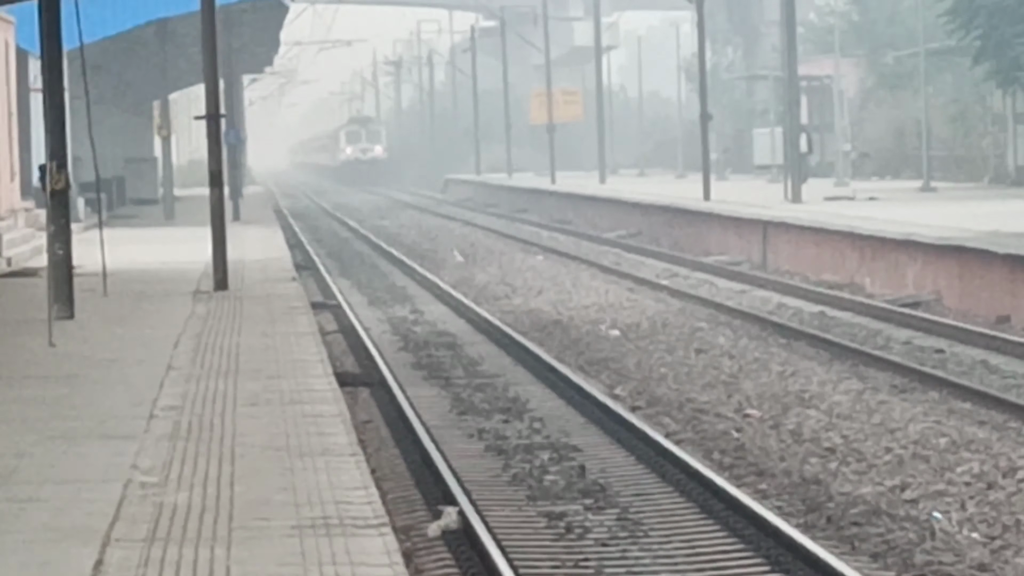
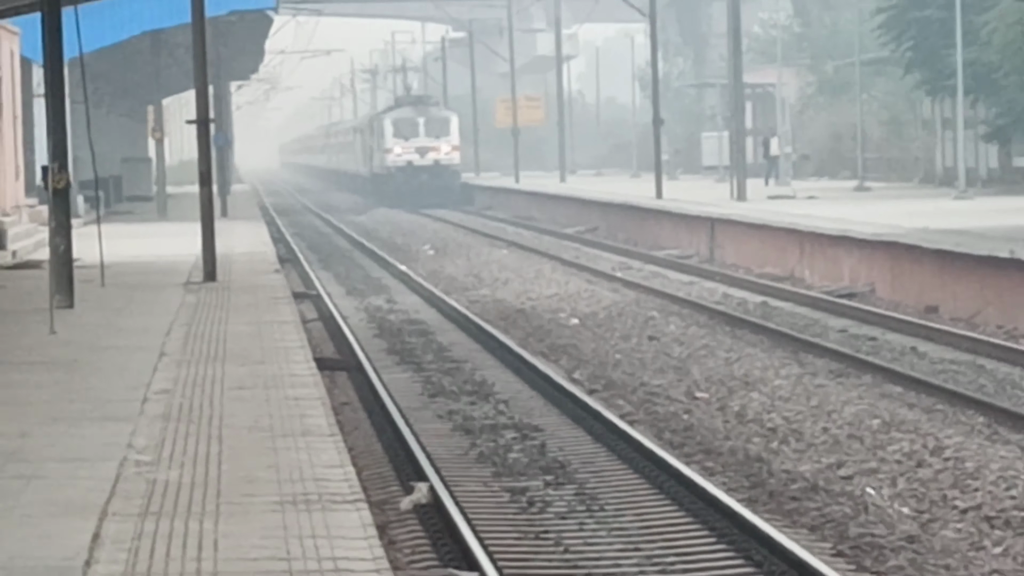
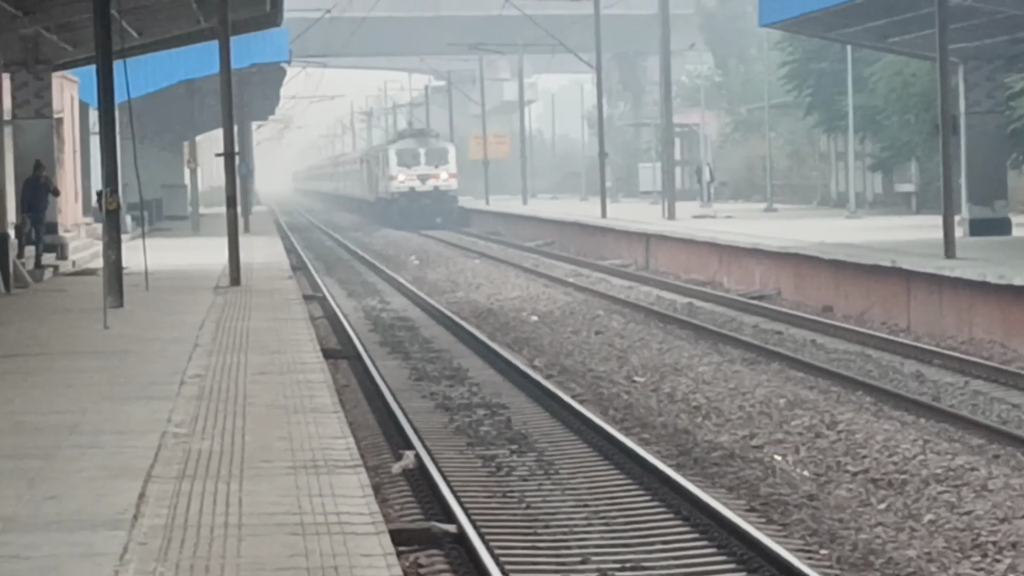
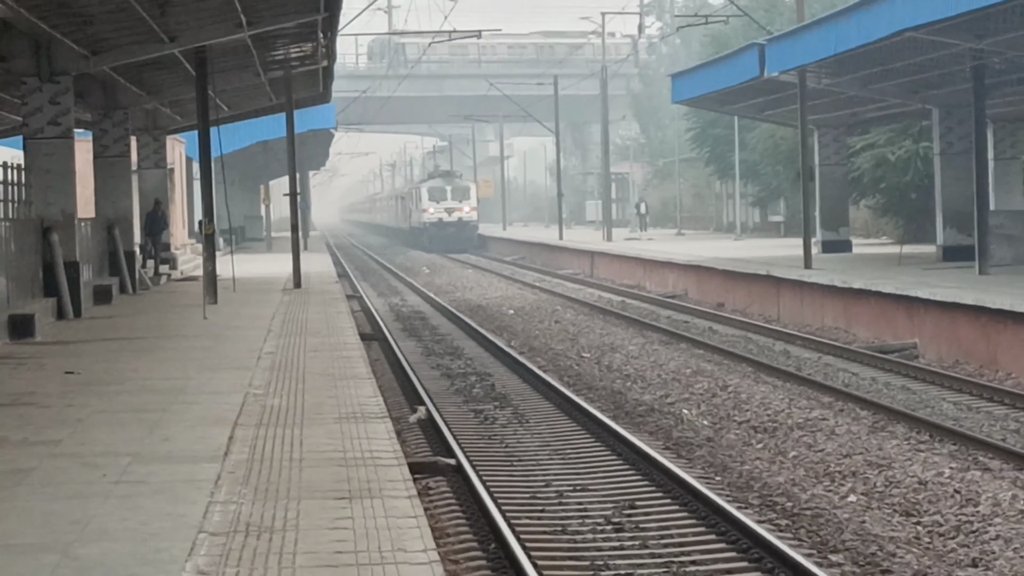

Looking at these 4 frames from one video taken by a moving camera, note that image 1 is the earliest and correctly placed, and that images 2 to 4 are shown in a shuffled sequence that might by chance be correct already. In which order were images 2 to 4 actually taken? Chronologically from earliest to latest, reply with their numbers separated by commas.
2, 3, 4
